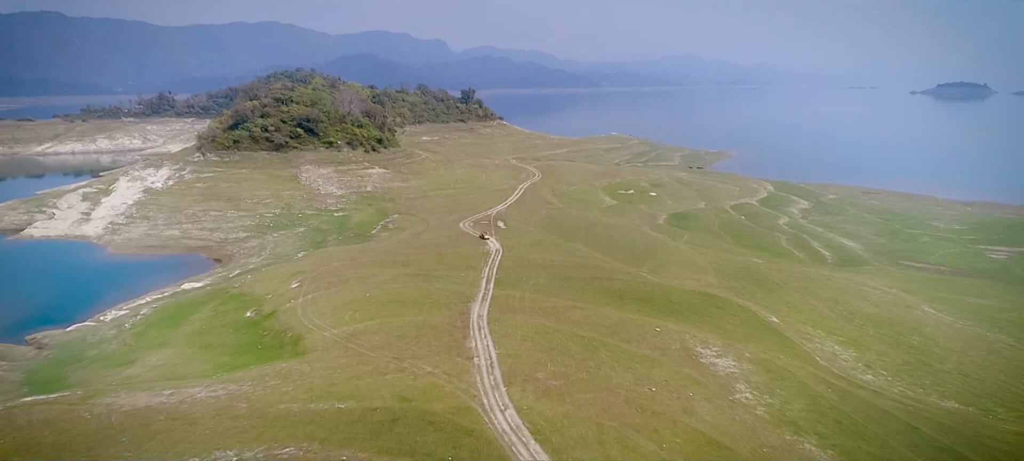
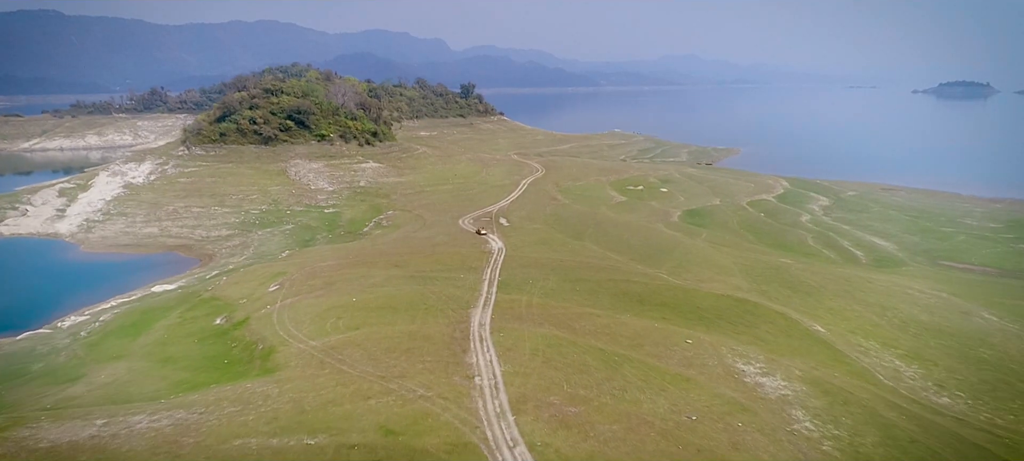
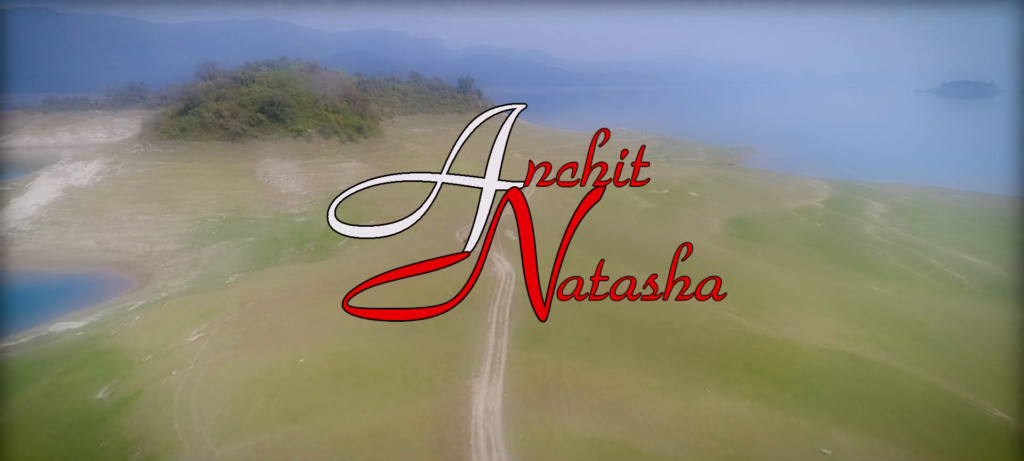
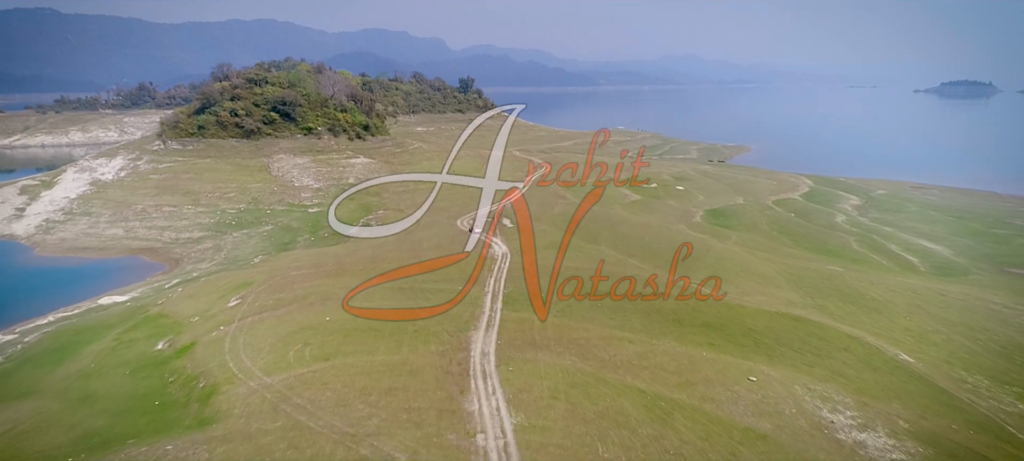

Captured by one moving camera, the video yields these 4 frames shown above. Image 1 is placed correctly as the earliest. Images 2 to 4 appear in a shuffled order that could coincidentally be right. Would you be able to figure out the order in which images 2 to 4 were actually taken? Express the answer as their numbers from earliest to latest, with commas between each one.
2, 4, 3
